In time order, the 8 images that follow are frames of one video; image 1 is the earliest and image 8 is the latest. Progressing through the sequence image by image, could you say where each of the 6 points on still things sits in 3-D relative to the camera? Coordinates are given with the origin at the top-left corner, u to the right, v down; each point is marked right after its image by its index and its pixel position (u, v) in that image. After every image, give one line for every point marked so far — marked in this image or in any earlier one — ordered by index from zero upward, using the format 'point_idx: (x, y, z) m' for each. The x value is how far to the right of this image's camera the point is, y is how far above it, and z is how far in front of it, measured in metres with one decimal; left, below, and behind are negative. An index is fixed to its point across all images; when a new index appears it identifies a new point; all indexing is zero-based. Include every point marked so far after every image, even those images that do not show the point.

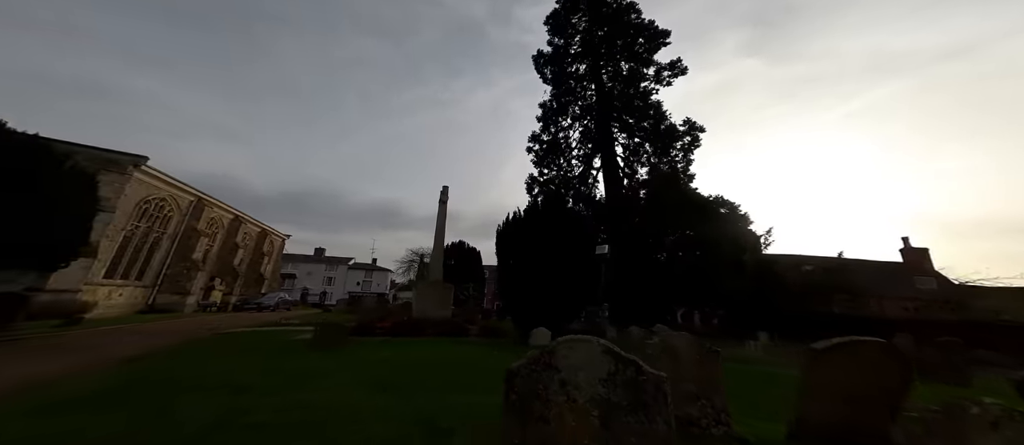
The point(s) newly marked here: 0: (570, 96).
0: (+2.3, +4.6, +13.1) m
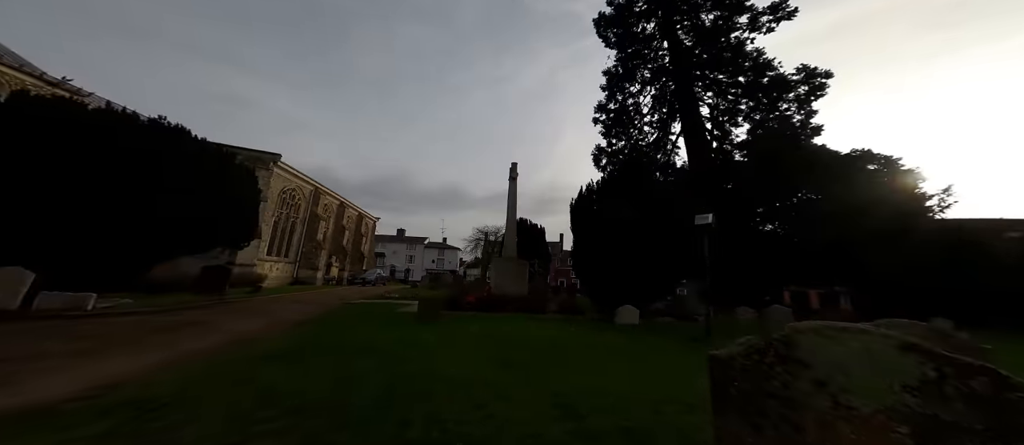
0: (+4.3, +5.5, +12.2) m
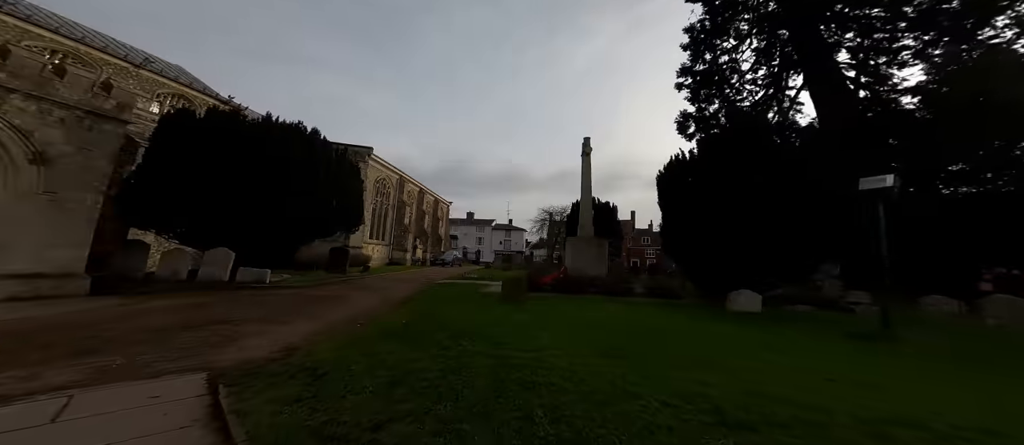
0: (+6.2, +6.3, +10.9) m
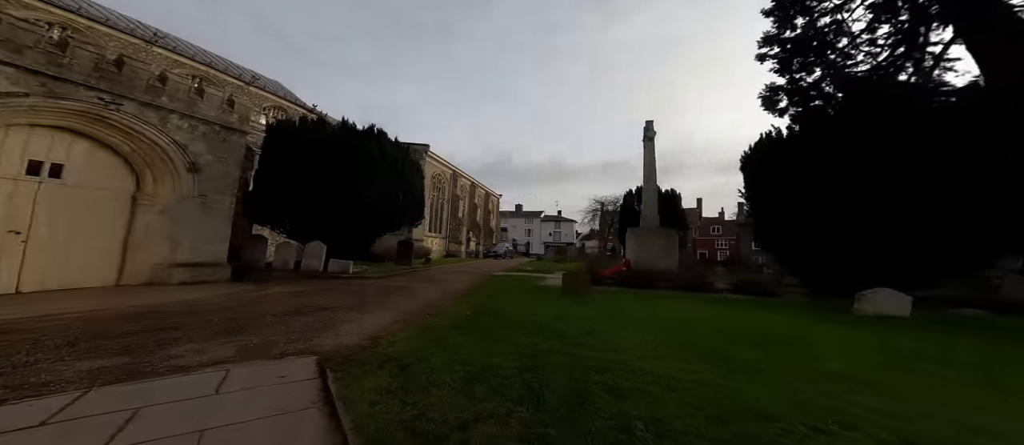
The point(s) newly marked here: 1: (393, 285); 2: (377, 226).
0: (+7.6, +6.7, +9.8) m
1: (-3.6, -2.0, +11.7) m
2: (-5.4, -0.1, +14.7) m
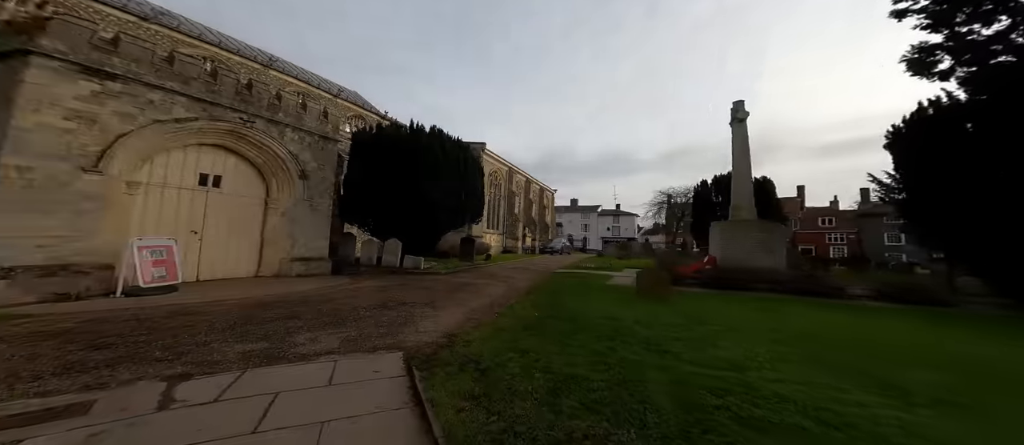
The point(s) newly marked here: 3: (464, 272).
0: (+8.9, +7.0, +8.3) m
1: (-1.7, -1.9, +11.9) m
2: (-3.0, 0.0, +15.1) m
3: (-1.9, -2.1, +14.8) m
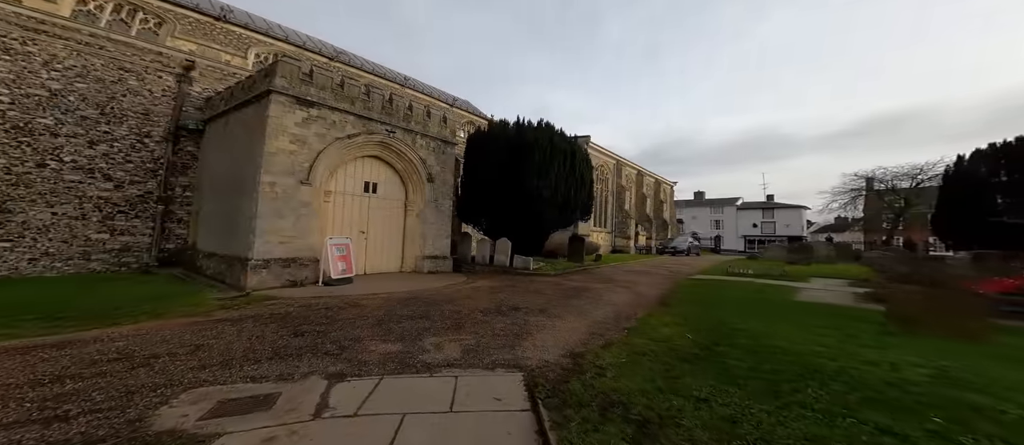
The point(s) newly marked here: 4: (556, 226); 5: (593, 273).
0: (+10.9, +7.2, +4.5) m
1: (+1.9, -1.9, +11.0) m
2: (+1.6, 0.0, +14.4) m
3: (+2.6, -2.0, +13.9) m
4: (+1.7, -0.1, +14.7) m
5: (+3.2, -2.0, +14.3) m
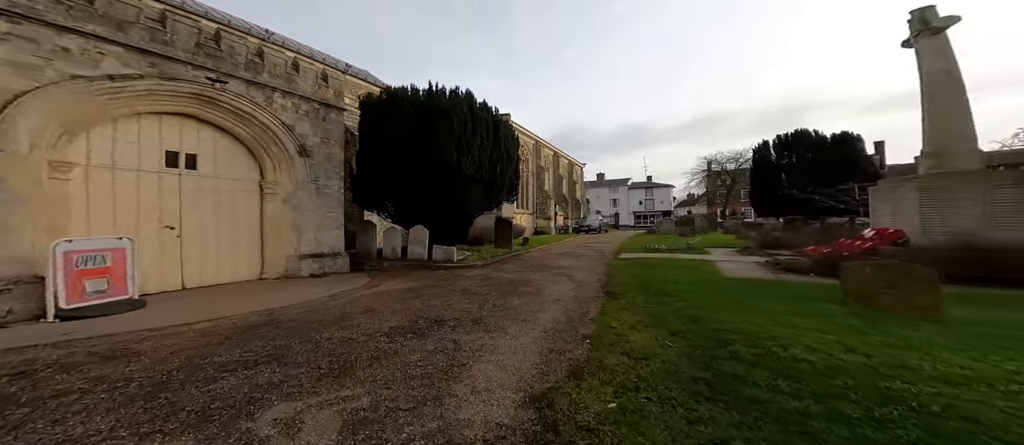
0: (+9.8, +7.8, +4.7) m
1: (-0.1, -1.4, +9.4) m
2: (-1.3, +0.6, +12.6) m
3: (-0.1, -1.4, +12.4) m
4: (-1.3, +0.5, +12.9) m
5: (+0.3, -1.3, +12.9) m
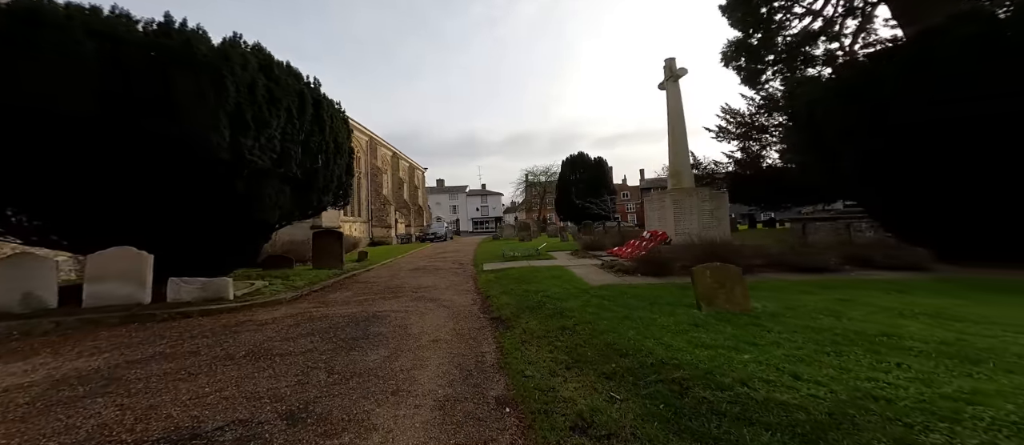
0: (+7.9, +7.7, +7.0) m
1: (-3.0, -1.6, +6.8) m
2: (-5.5, +0.3, +9.2) m
3: (-4.3, -1.7, +9.5) m
4: (-5.5, +0.2, +9.5) m
5: (-4.0, -1.6, +10.1) m
